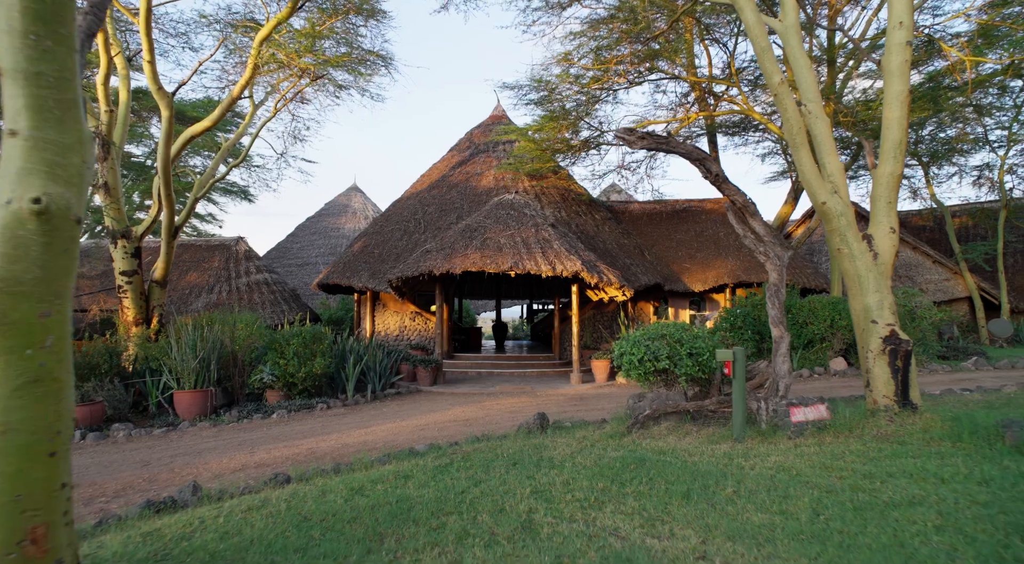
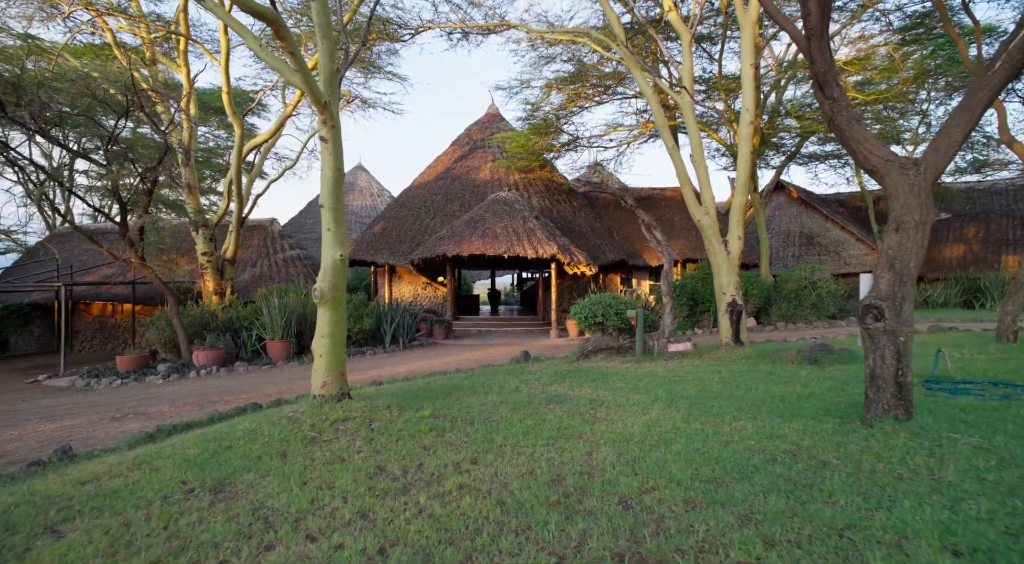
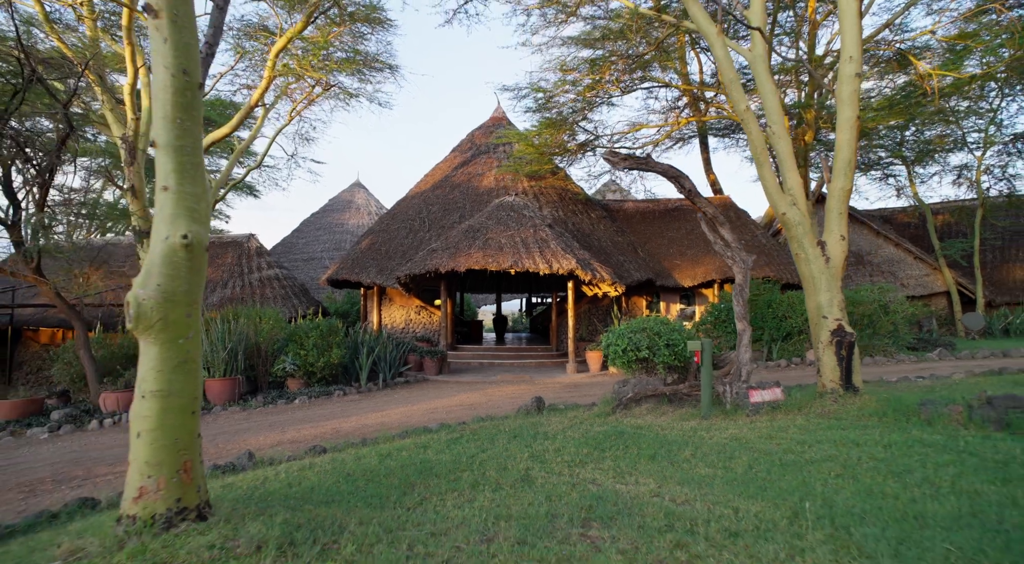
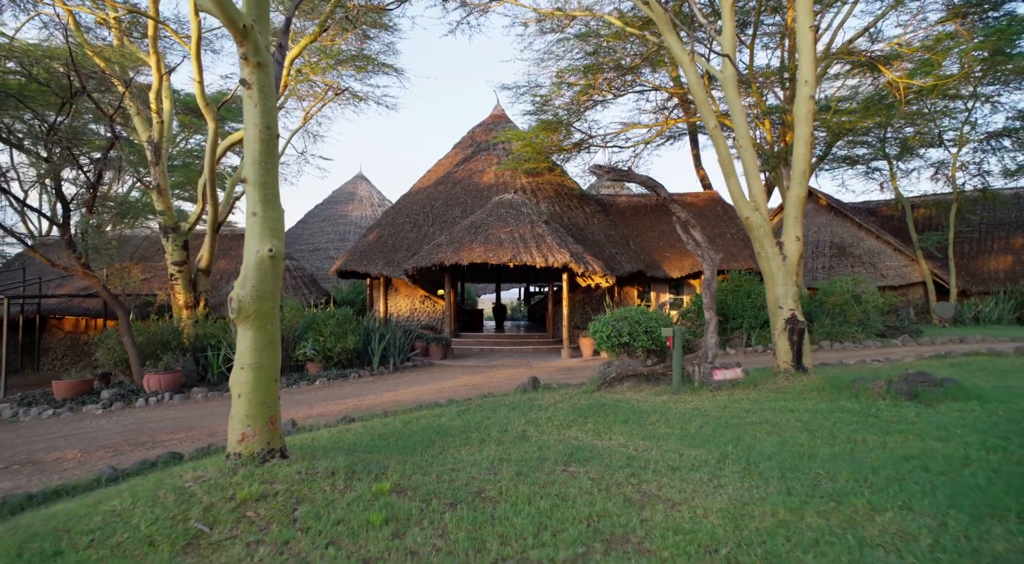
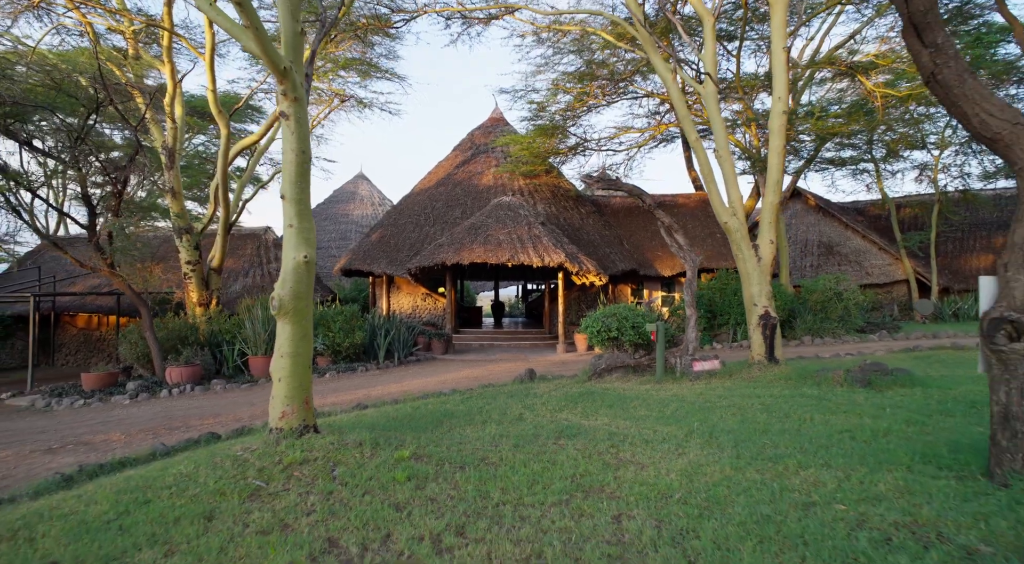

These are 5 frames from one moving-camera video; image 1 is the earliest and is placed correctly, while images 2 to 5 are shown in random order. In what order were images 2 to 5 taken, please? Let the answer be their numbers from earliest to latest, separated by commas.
3, 4, 5, 2
